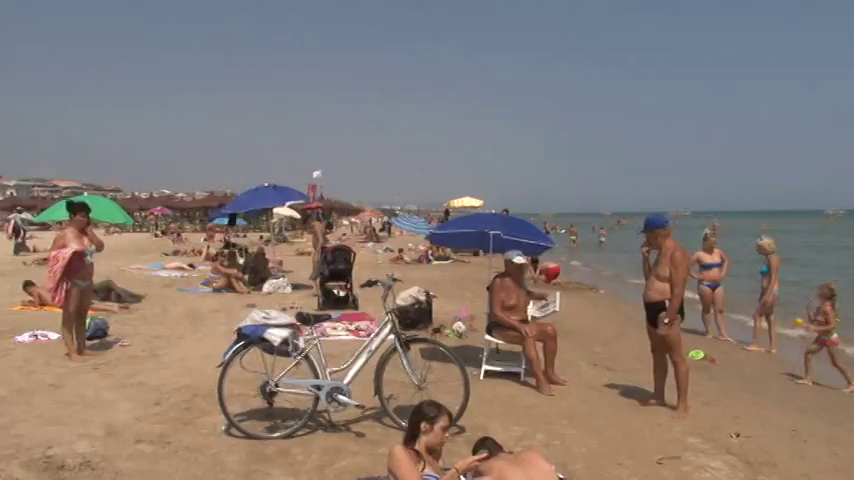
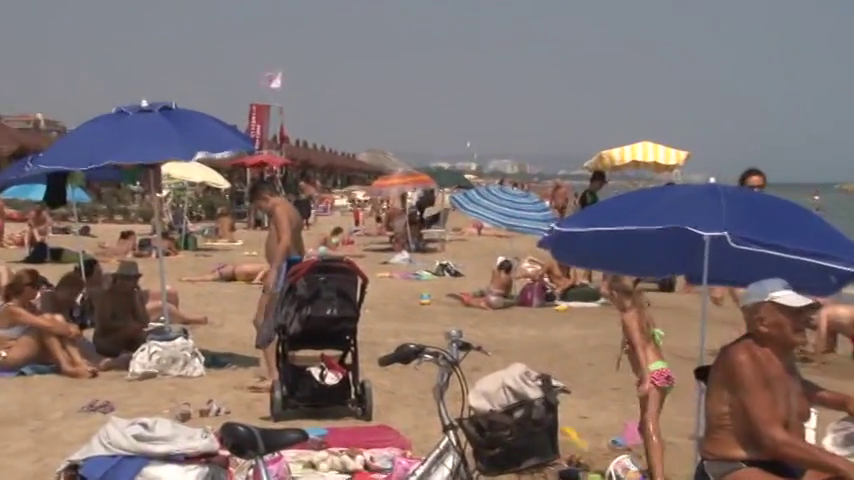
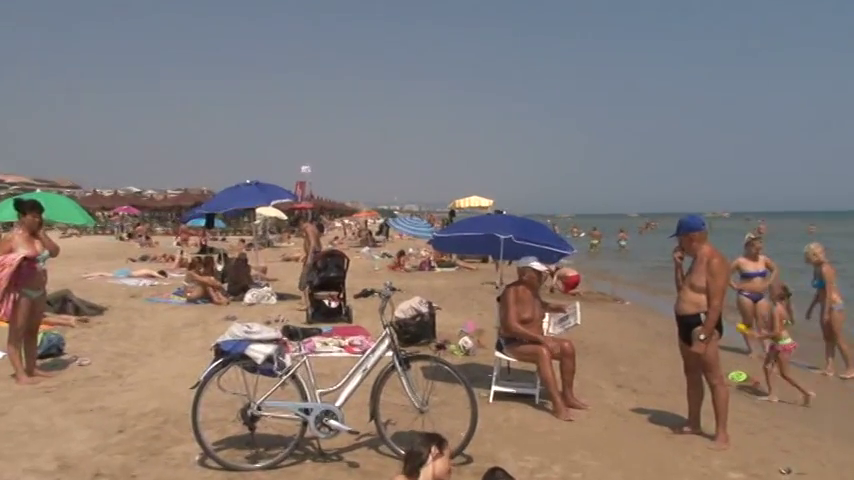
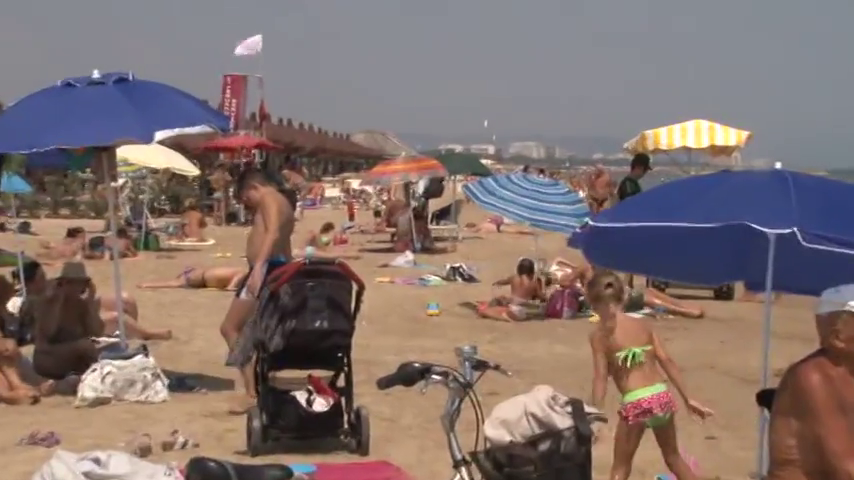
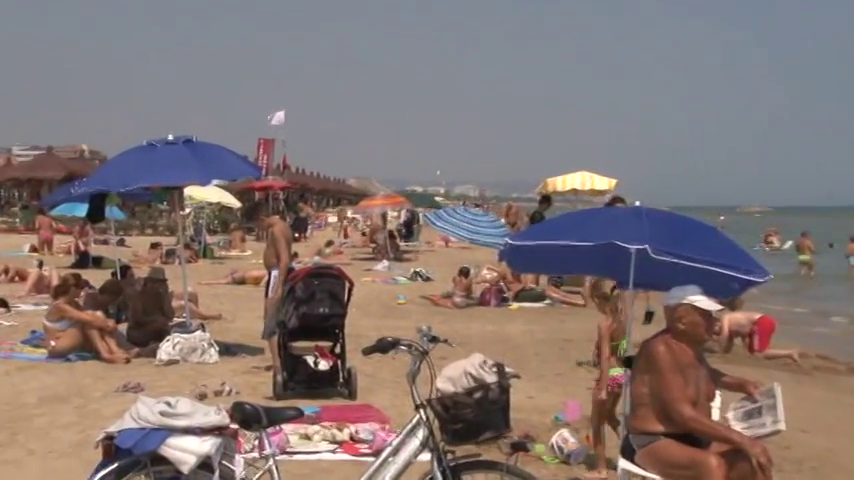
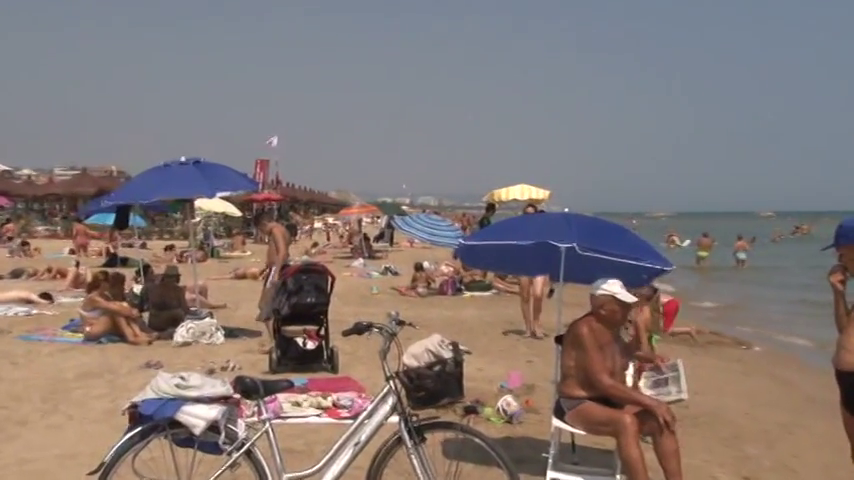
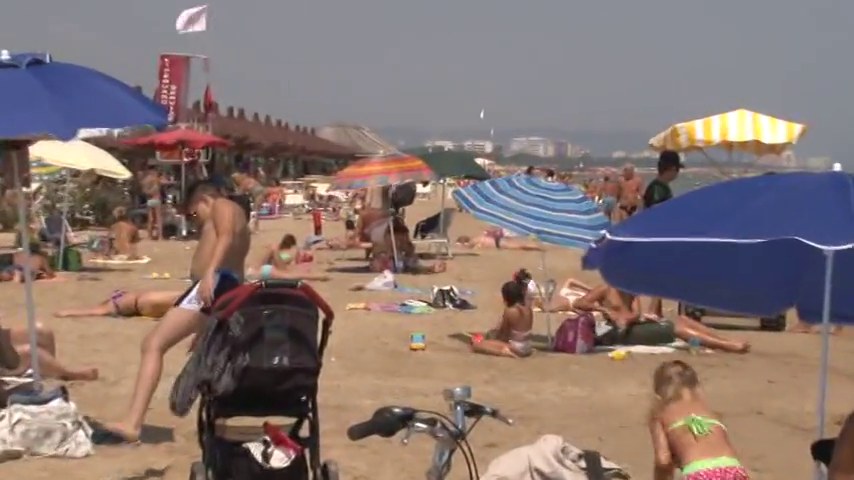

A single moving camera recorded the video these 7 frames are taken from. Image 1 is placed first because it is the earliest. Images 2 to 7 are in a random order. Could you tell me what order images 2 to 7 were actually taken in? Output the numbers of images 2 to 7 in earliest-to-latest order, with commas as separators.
3, 6, 5, 2, 4, 7
